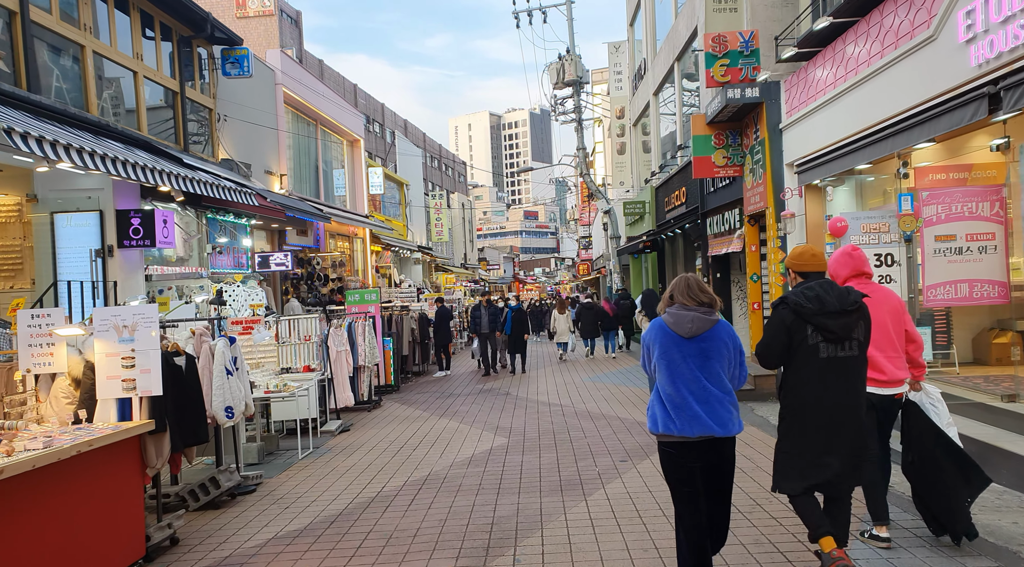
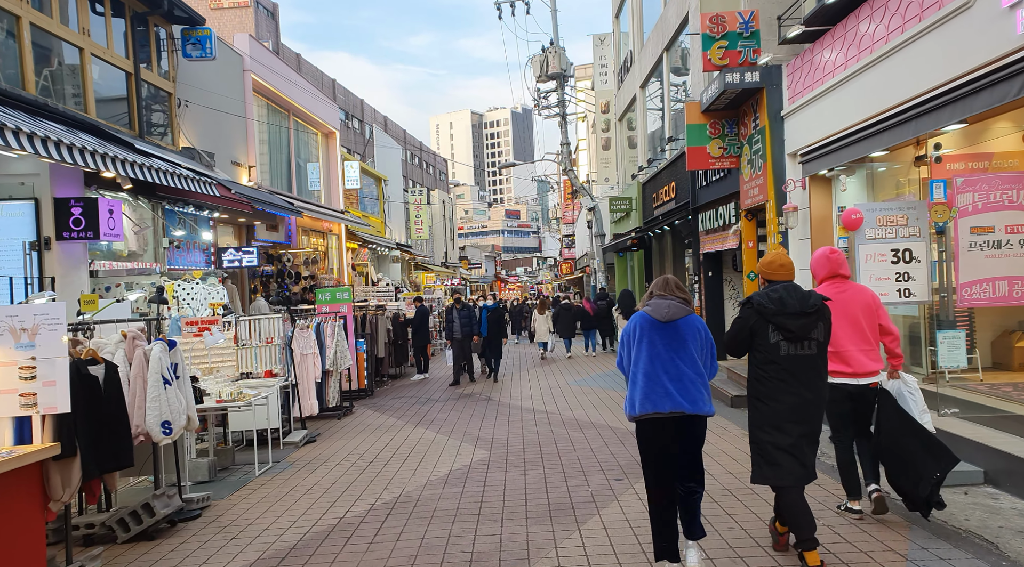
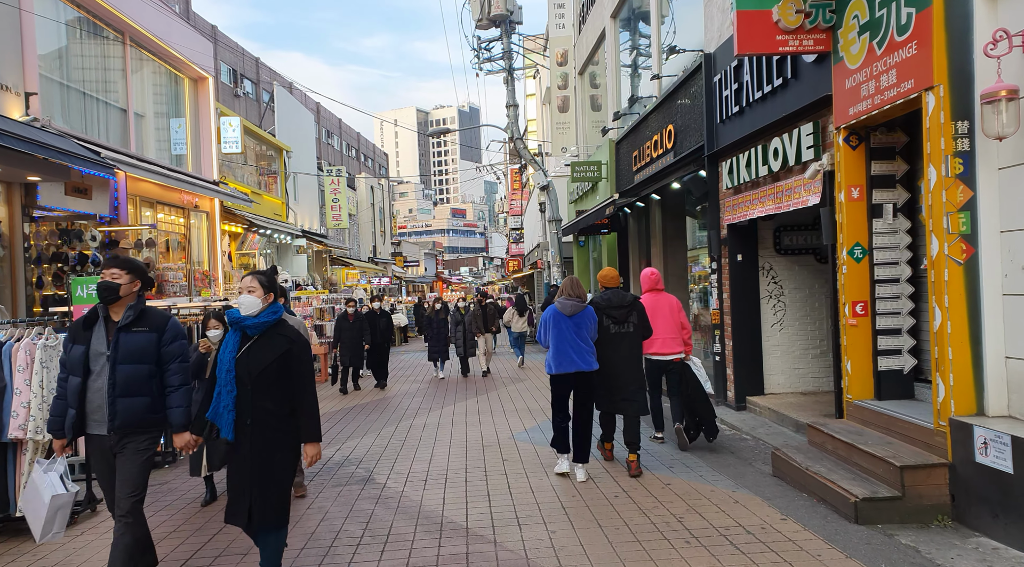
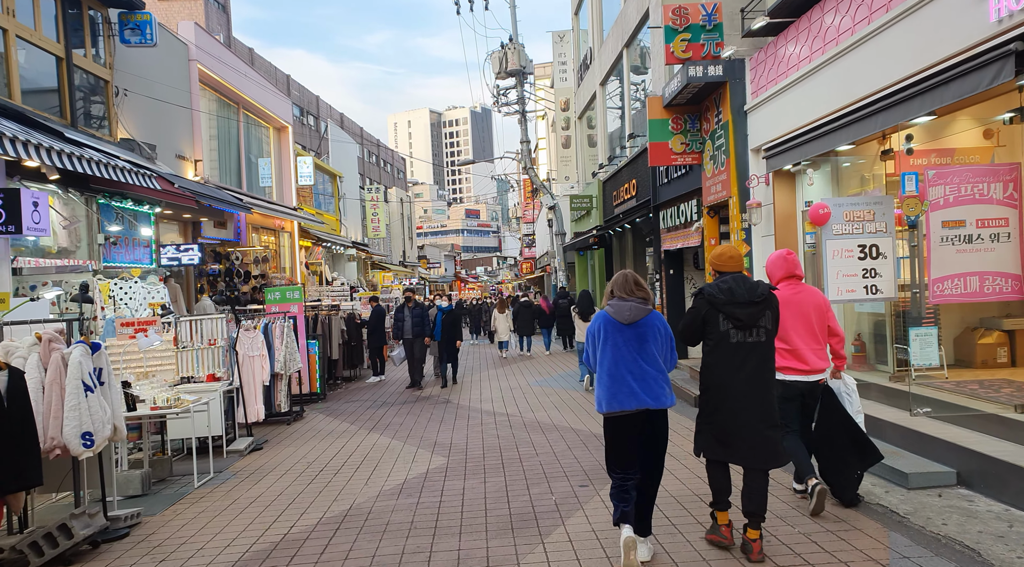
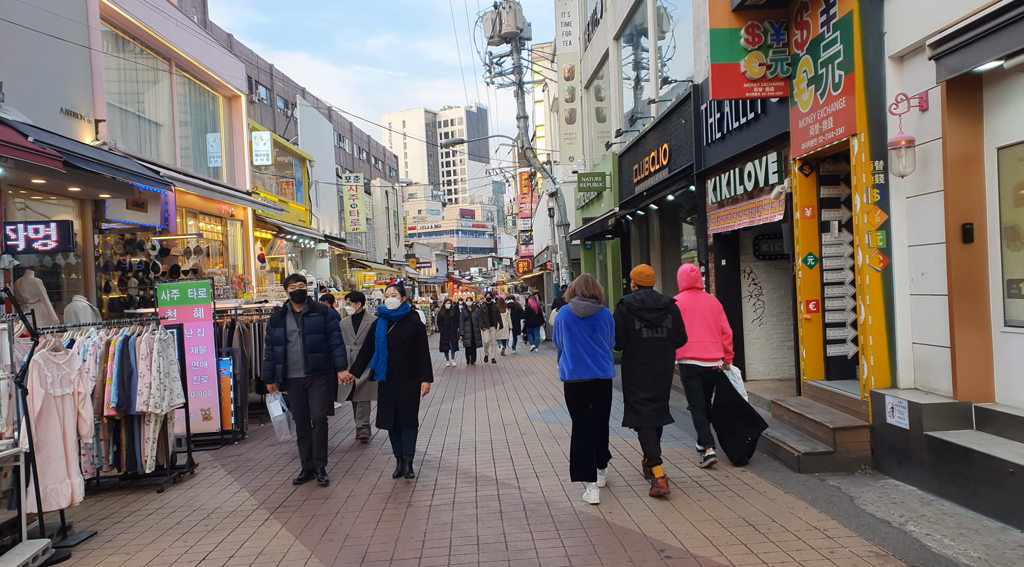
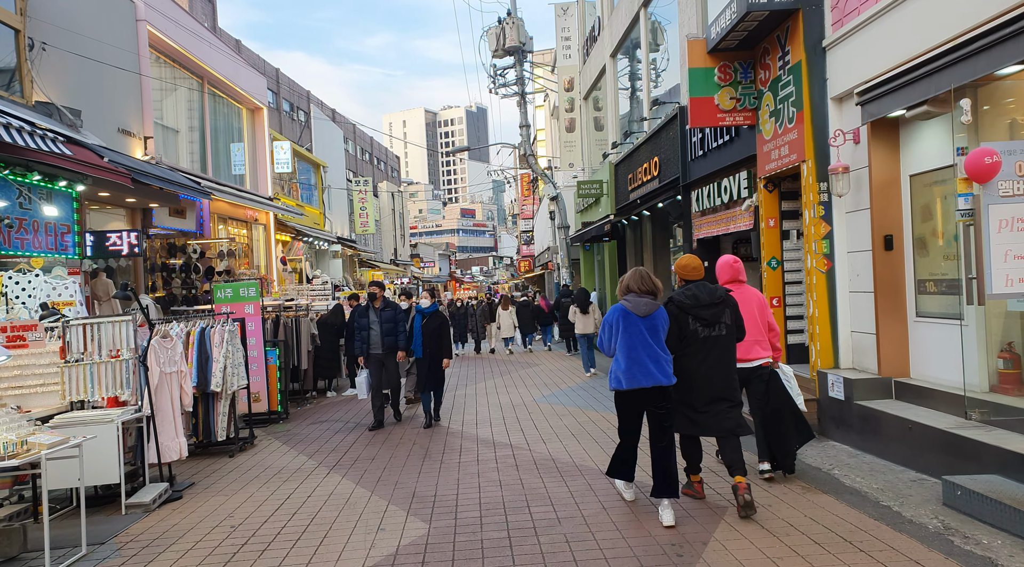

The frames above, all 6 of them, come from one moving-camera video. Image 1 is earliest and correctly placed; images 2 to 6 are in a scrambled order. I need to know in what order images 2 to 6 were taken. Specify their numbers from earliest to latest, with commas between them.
2, 4, 6, 5, 3
